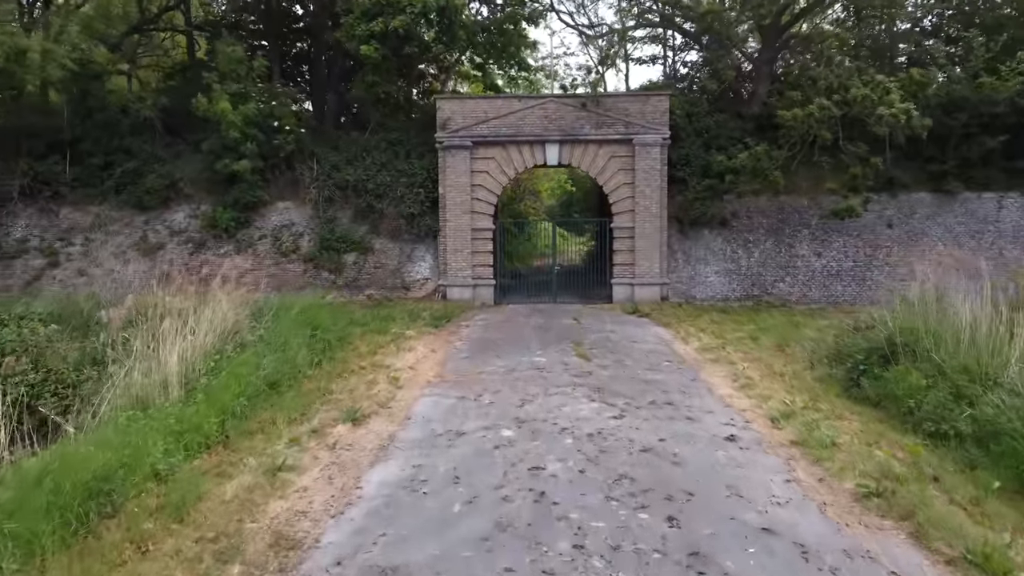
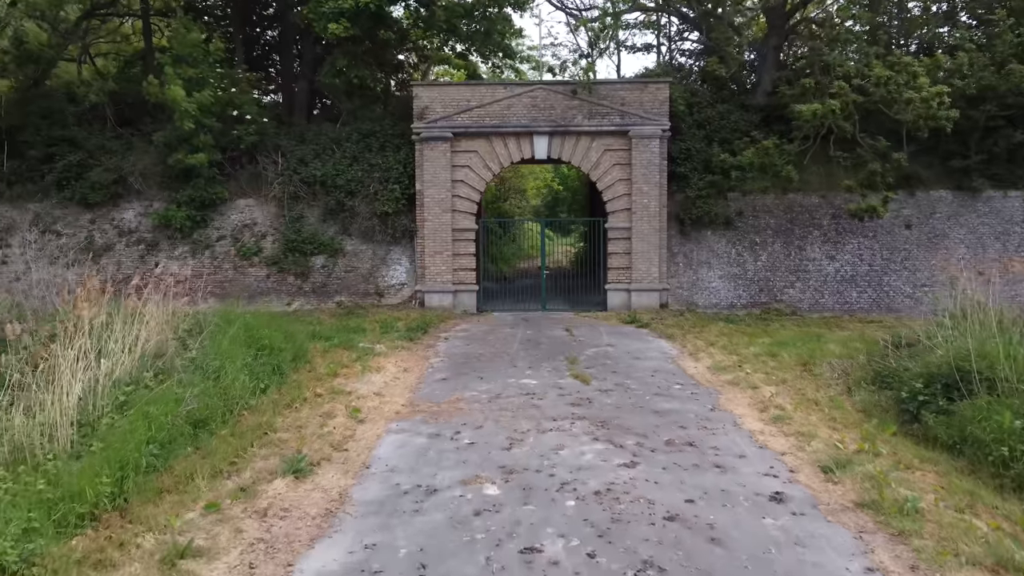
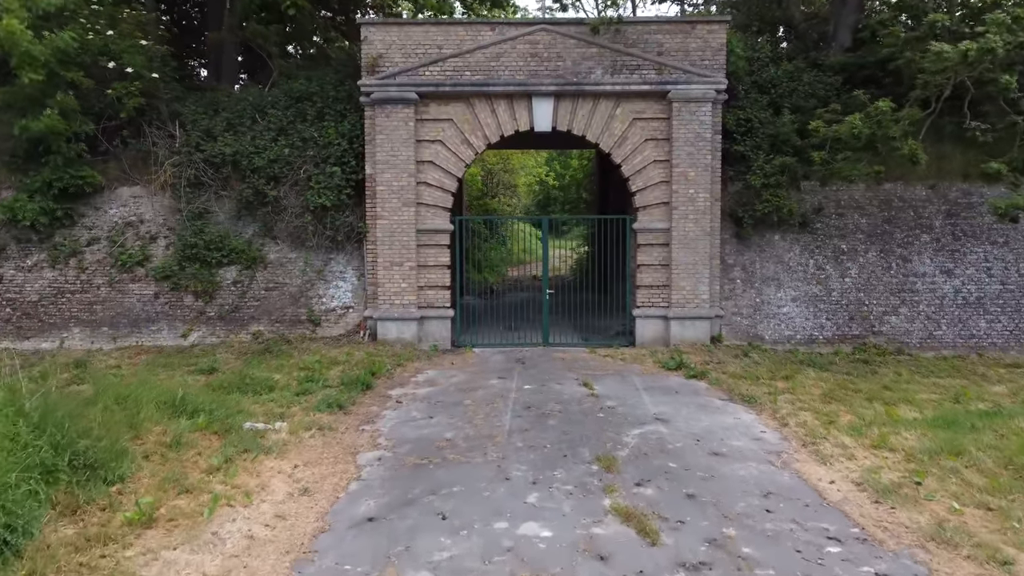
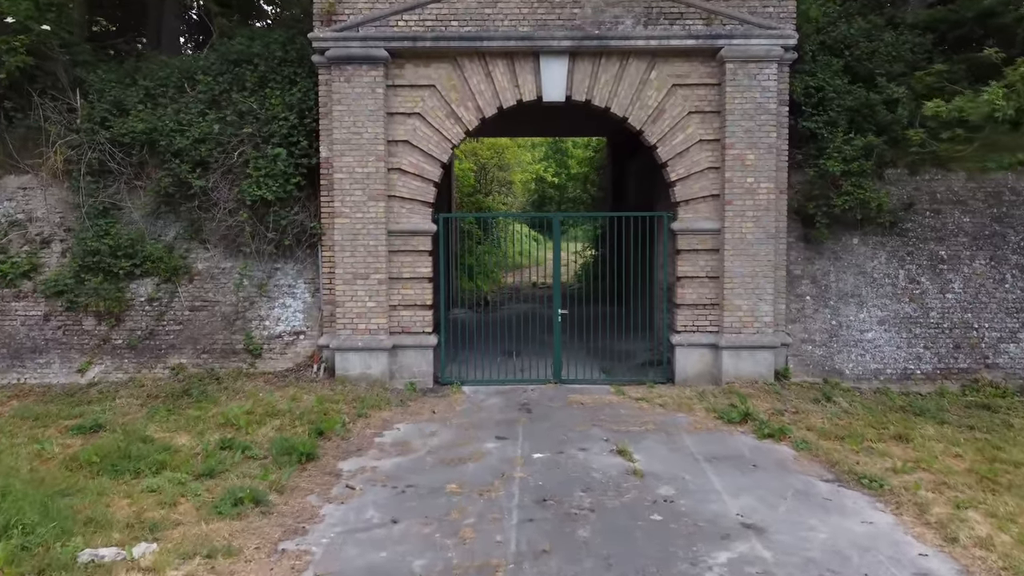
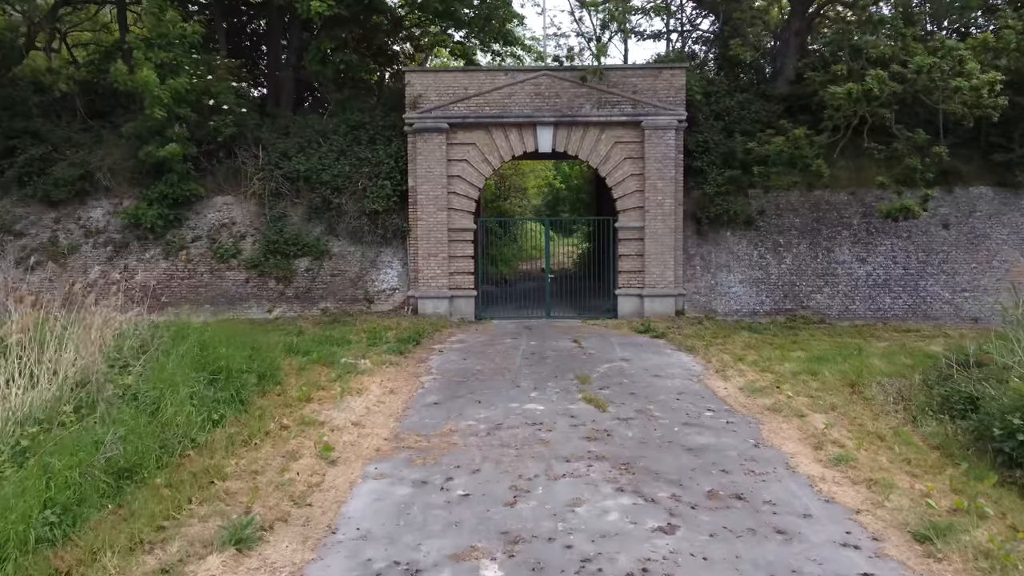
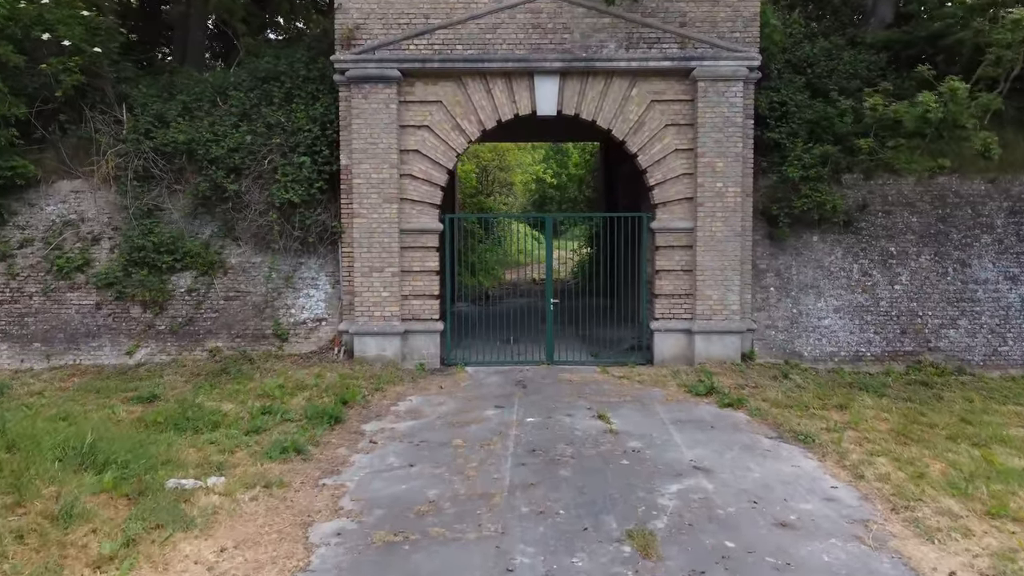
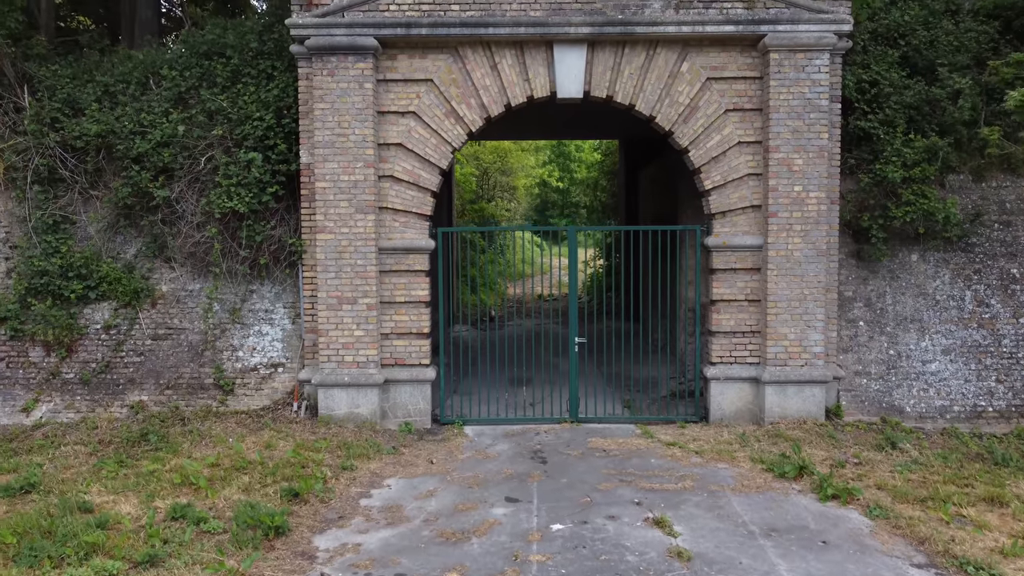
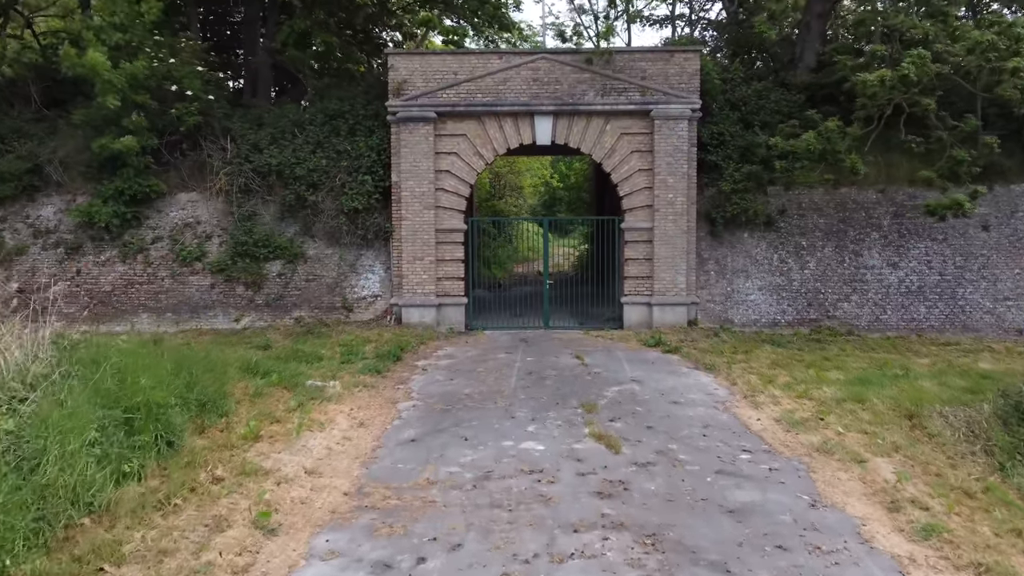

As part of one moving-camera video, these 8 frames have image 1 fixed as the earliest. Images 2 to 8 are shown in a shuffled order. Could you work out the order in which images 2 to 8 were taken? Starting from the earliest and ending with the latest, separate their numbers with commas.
2, 5, 8, 3, 6, 4, 7
